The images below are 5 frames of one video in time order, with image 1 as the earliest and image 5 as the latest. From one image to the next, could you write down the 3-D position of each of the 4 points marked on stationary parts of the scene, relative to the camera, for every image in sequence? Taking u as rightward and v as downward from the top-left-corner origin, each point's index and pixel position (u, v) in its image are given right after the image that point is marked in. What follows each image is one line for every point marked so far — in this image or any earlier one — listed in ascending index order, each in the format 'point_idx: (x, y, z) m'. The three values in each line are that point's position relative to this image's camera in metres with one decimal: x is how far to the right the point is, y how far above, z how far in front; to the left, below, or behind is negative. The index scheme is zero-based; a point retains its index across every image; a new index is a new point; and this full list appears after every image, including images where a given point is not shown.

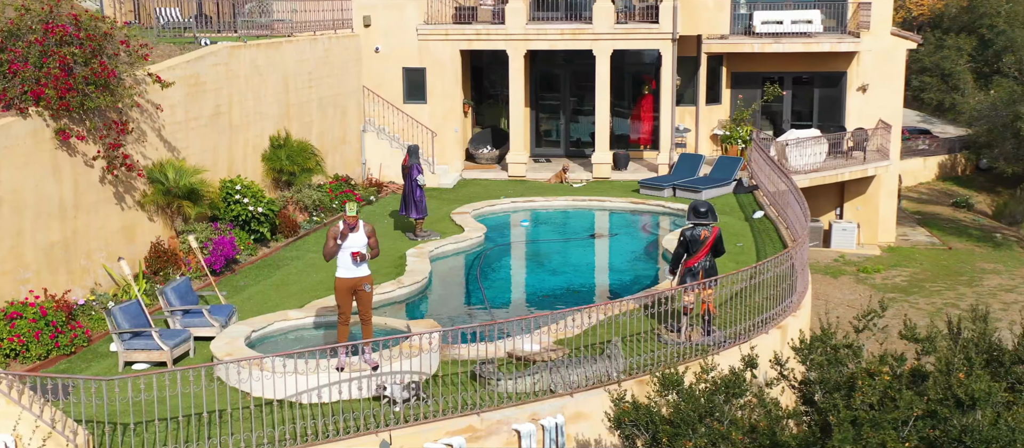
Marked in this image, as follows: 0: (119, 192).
0: (-5.4, +0.4, +15.7) m
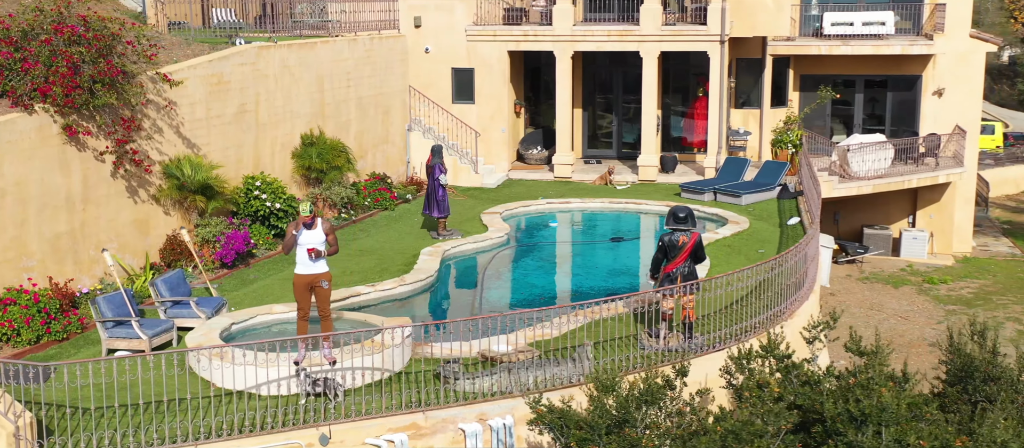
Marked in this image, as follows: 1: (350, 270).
0: (-5.5, +0.5, +16.4) m
1: (-2.5, -0.7, +17.9) m
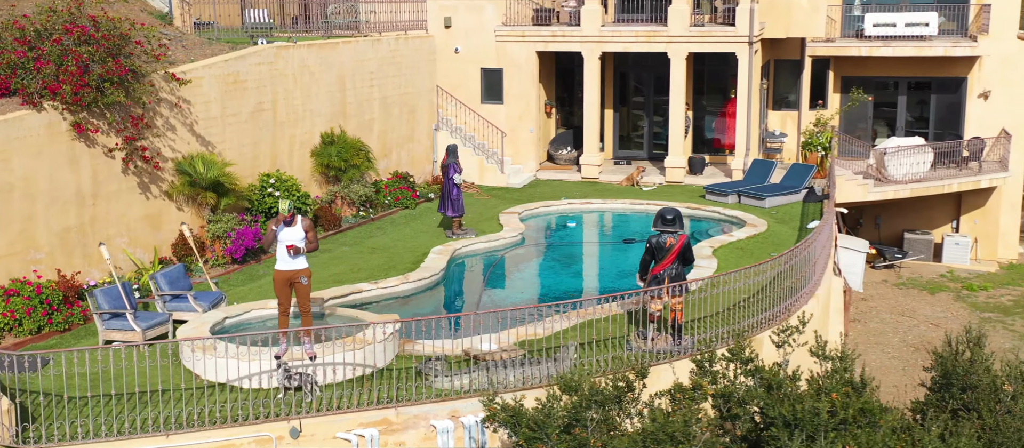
0: (-5.4, +0.6, +16.8) m
1: (-2.5, -0.7, +18.1) m
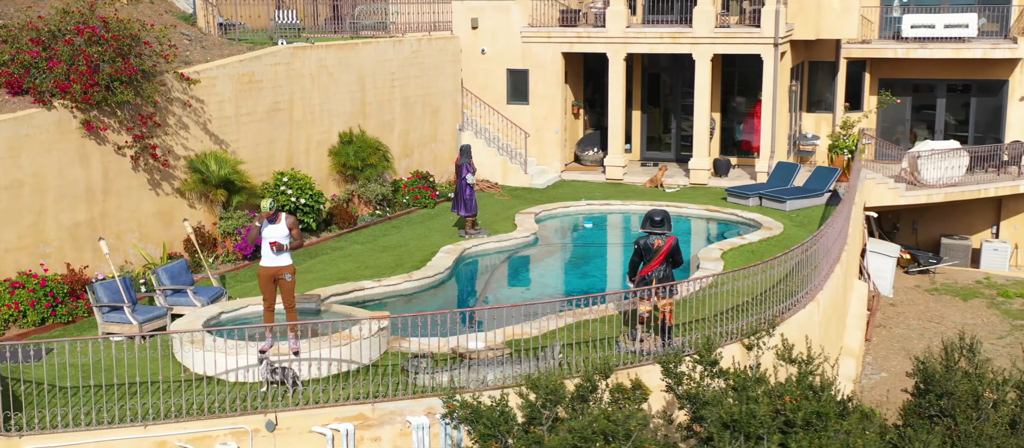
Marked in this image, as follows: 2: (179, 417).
0: (-5.4, +0.7, +17.2) m
1: (-2.4, -0.6, +18.4) m
2: (-3.4, -2.0, +11.7) m
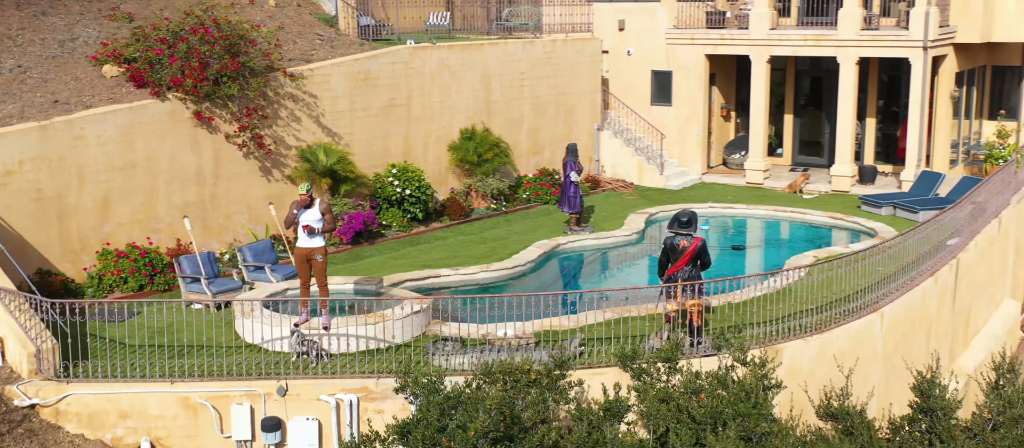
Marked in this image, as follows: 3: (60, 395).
0: (-4.1, +1.0, +18.8) m
1: (-0.9, -0.5, +19.3) m
2: (-3.5, -1.8, +13.0) m
3: (-5.1, -2.0, +12.9) m
